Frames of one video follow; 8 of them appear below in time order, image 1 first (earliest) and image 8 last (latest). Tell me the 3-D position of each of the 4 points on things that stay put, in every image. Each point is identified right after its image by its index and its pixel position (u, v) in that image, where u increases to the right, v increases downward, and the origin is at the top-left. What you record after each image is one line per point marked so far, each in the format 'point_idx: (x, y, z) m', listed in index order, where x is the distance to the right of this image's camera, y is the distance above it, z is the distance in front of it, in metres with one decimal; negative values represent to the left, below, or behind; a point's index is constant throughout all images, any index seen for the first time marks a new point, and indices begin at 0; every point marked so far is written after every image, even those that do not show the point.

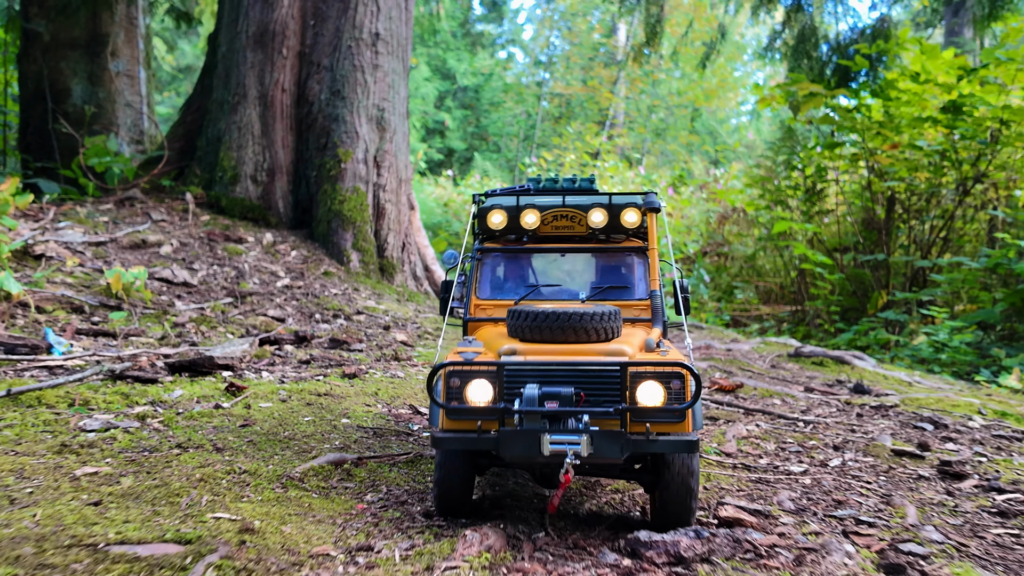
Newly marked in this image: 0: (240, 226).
0: (-1.9, +0.4, +5.9) m
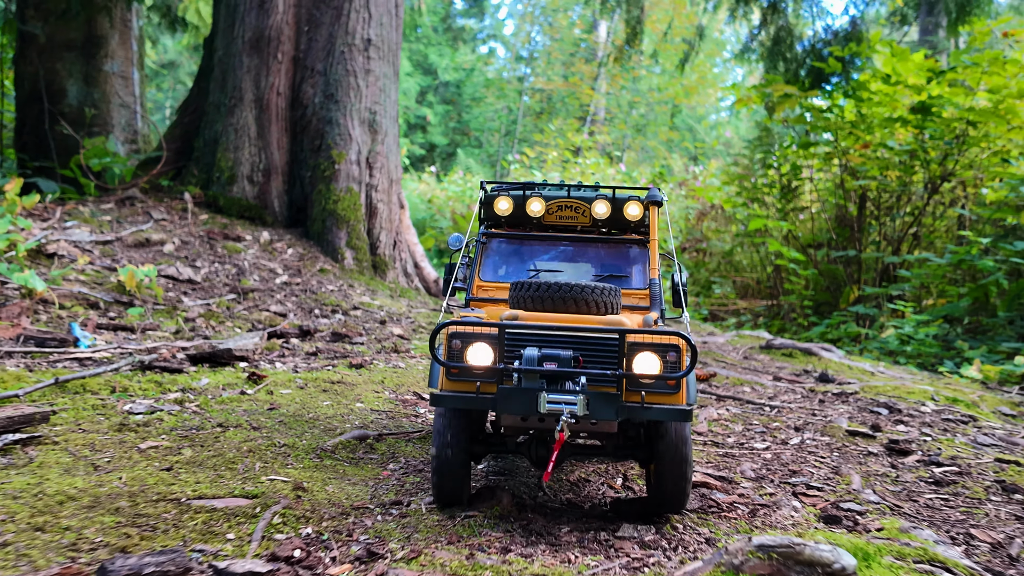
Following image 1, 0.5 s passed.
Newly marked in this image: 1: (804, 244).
0: (-1.9, +0.4, +6.1) m
1: (+3.5, +0.5, +10.2) m
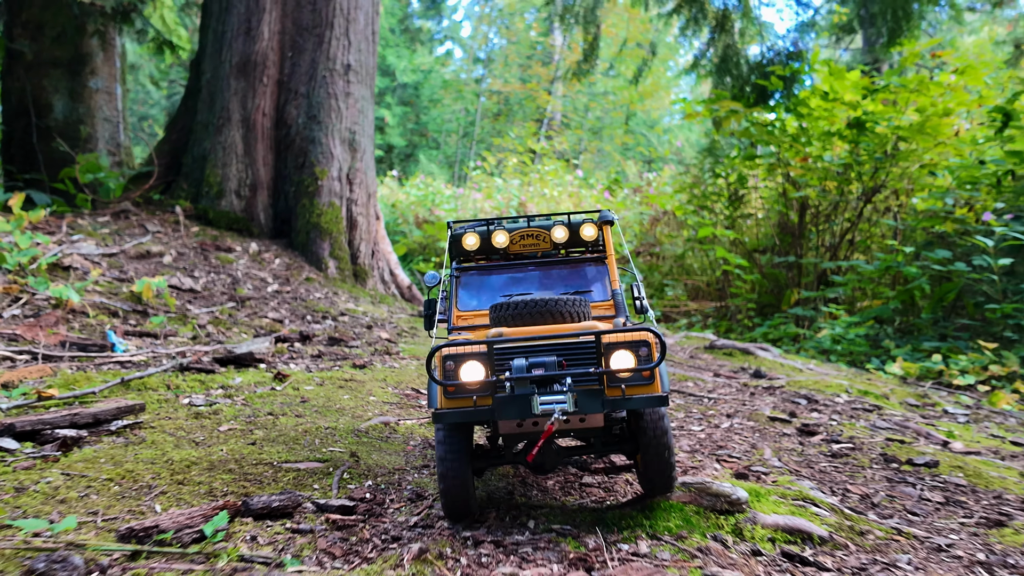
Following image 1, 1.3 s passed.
0: (-2.2, +0.4, +6.6) m
1: (+3.0, +0.5, +11.0) m
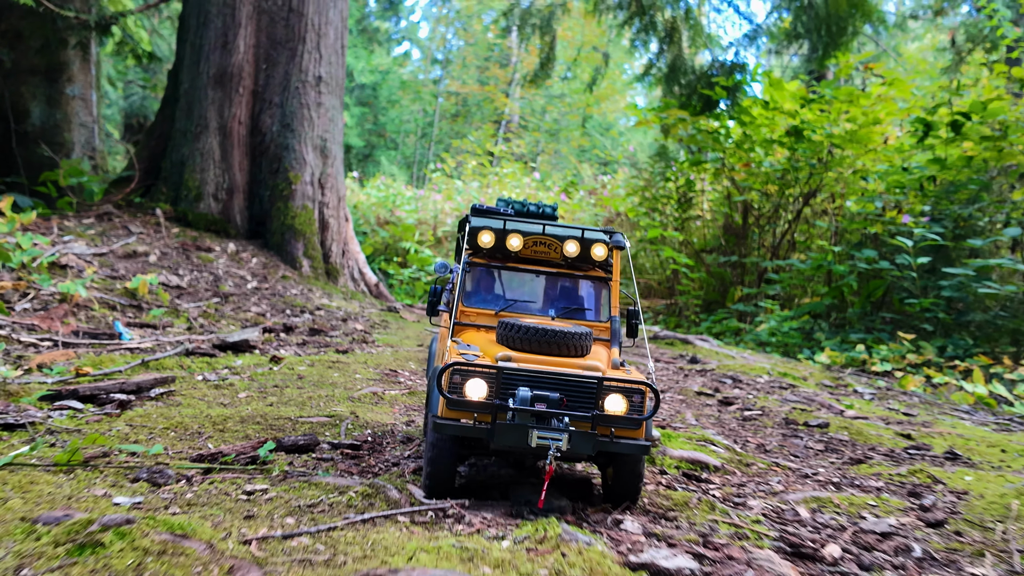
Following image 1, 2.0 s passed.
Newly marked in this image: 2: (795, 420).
0: (-2.5, +0.4, +7.0) m
1: (+2.5, +0.5, +11.7) m
2: (+1.2, -0.6, +3.7) m
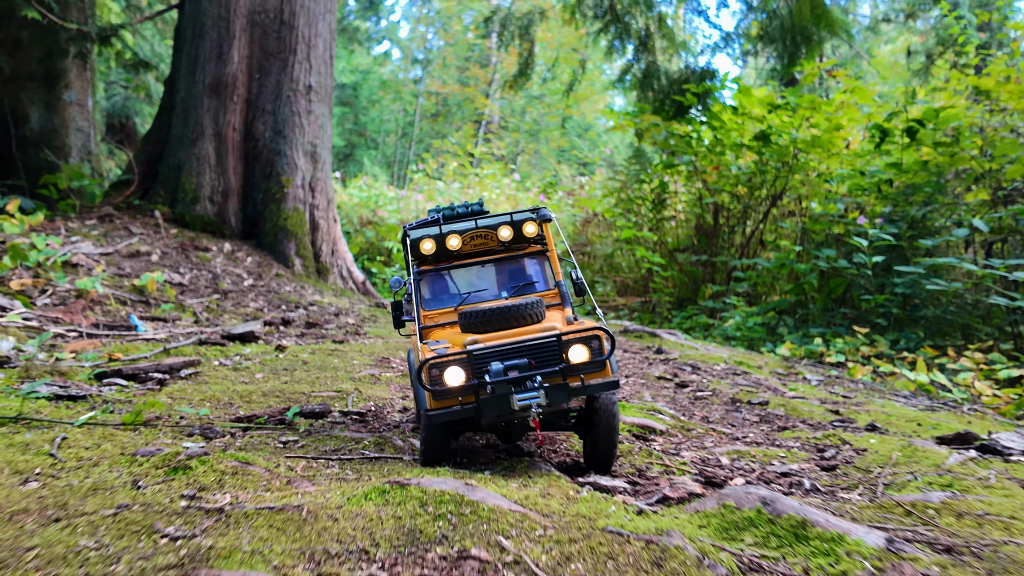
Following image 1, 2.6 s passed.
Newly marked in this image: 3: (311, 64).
0: (-2.7, +0.4, +7.4) m
1: (+2.2, +0.6, +12.2) m
2: (+1.1, -0.5, +4.2) m
3: (-1.9, +2.1, +8.0) m
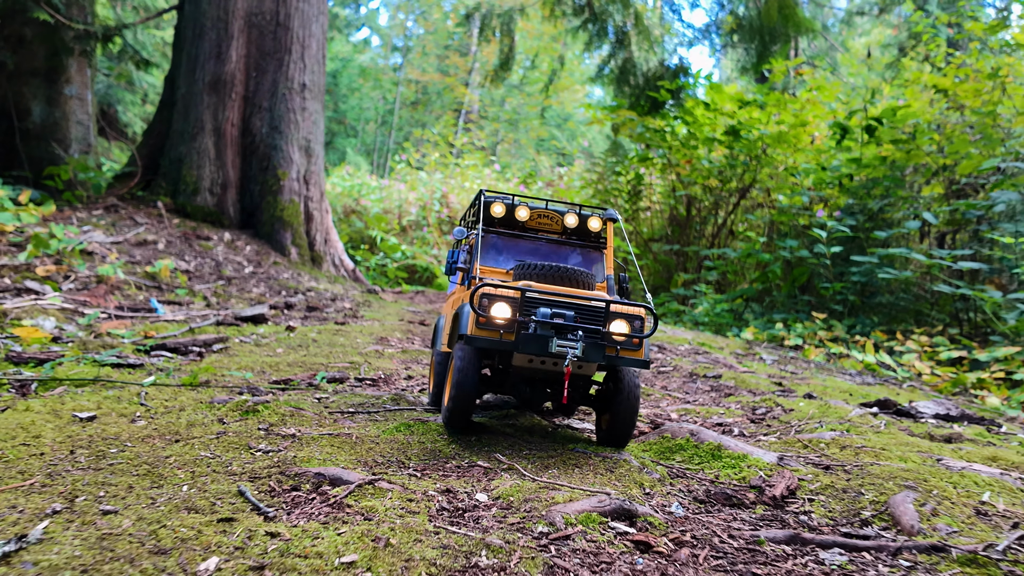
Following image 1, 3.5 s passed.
0: (-2.8, +0.6, +7.9) m
1: (+1.9, +0.7, +12.8) m
2: (+1.0, -0.5, +4.7) m
3: (-2.0, +2.2, +8.5) m
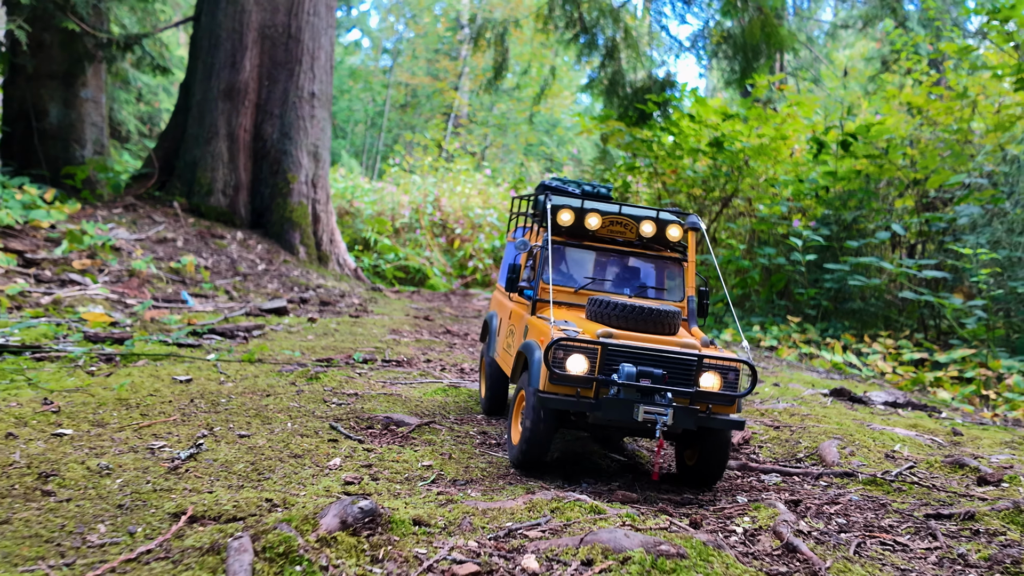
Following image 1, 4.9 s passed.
0: (-2.9, +0.6, +8.4) m
1: (+1.8, +0.7, +13.3) m
2: (+1.0, -0.5, +5.3) m
3: (-2.1, +2.2, +9.0) m
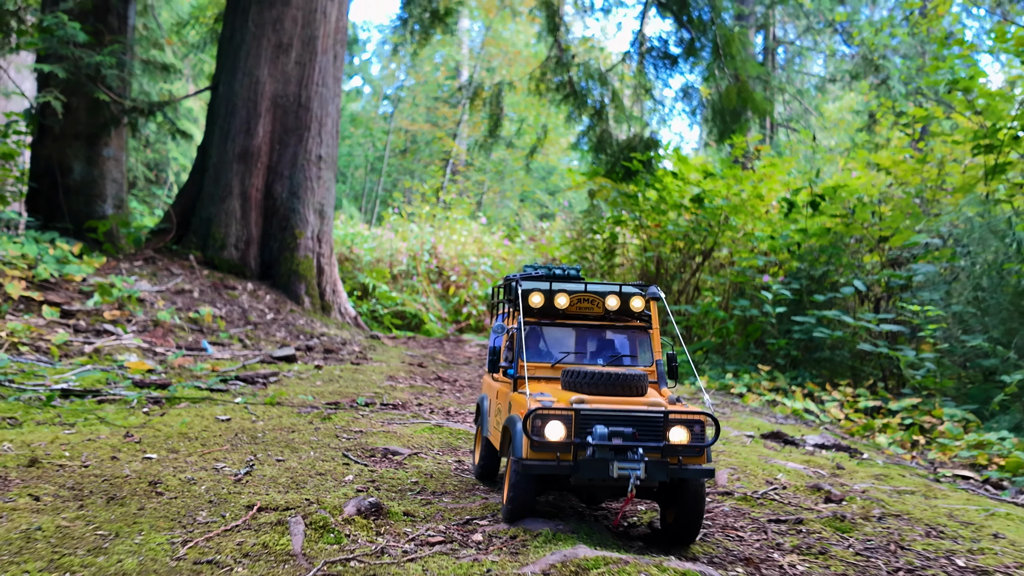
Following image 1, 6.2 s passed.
0: (-3.0, +0.1, +9.1) m
1: (+1.7, -0.1, +14.1) m
2: (+0.9, -0.8, +6.0) m
3: (-2.2, +1.7, +9.8) m
